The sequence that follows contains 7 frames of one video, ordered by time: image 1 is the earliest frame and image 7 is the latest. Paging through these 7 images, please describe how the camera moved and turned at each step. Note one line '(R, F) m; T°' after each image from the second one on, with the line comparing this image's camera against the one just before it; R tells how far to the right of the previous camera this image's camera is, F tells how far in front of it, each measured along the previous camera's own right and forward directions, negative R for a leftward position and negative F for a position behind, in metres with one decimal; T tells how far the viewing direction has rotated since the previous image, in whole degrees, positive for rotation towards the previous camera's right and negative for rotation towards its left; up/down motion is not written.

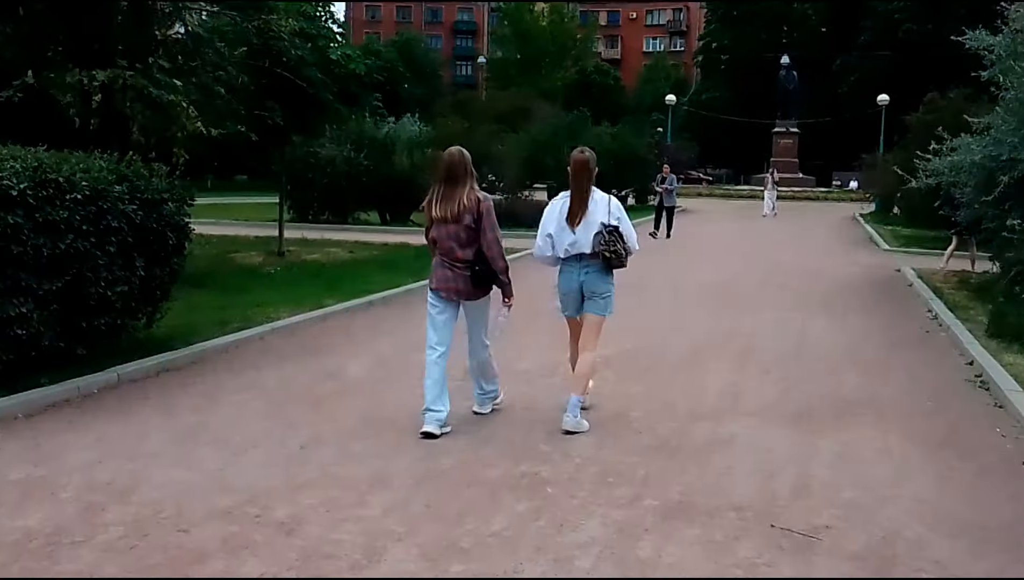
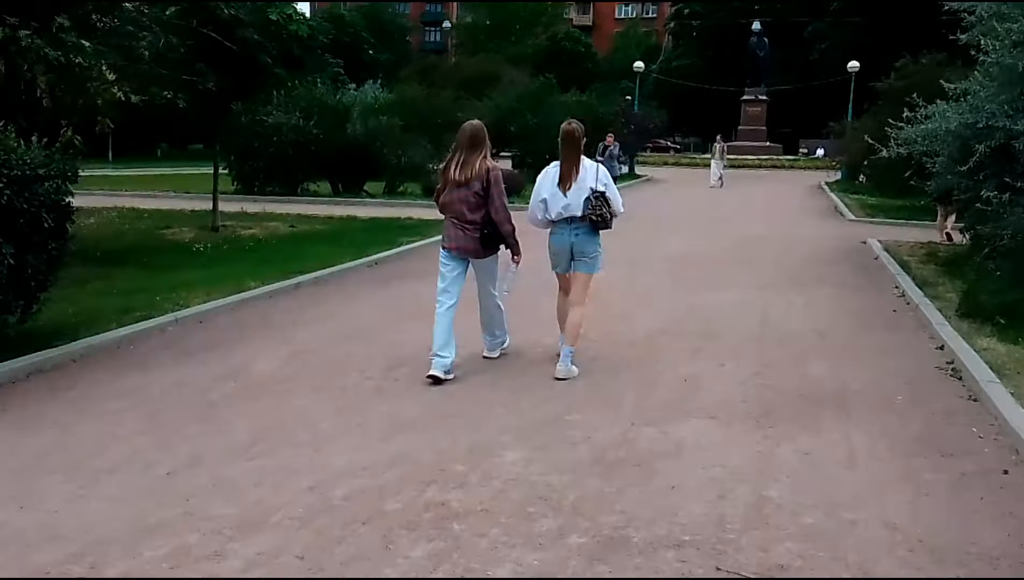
(+0.2, +0.7) m; +1°
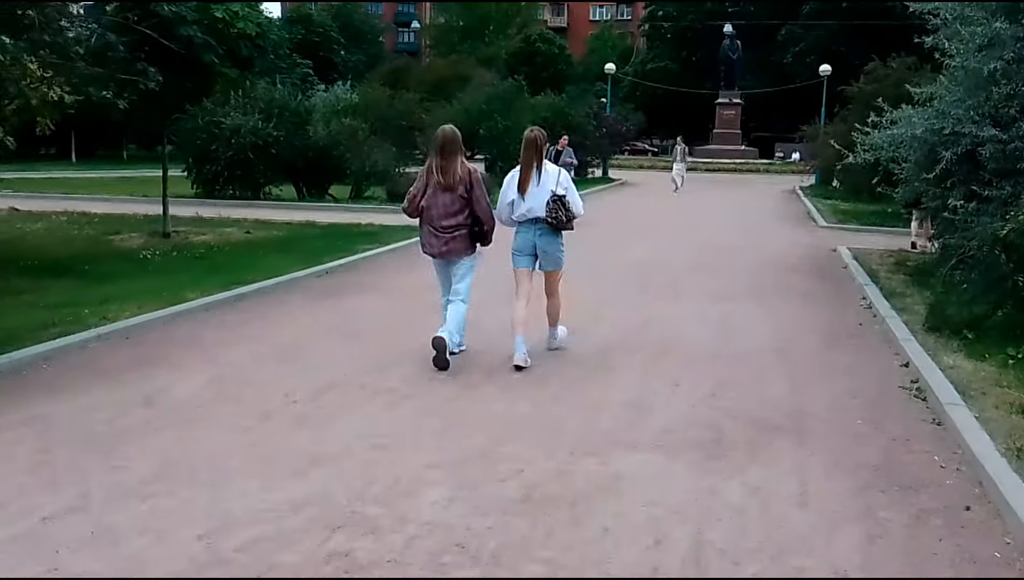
(+0.2, +0.4) m; +1°
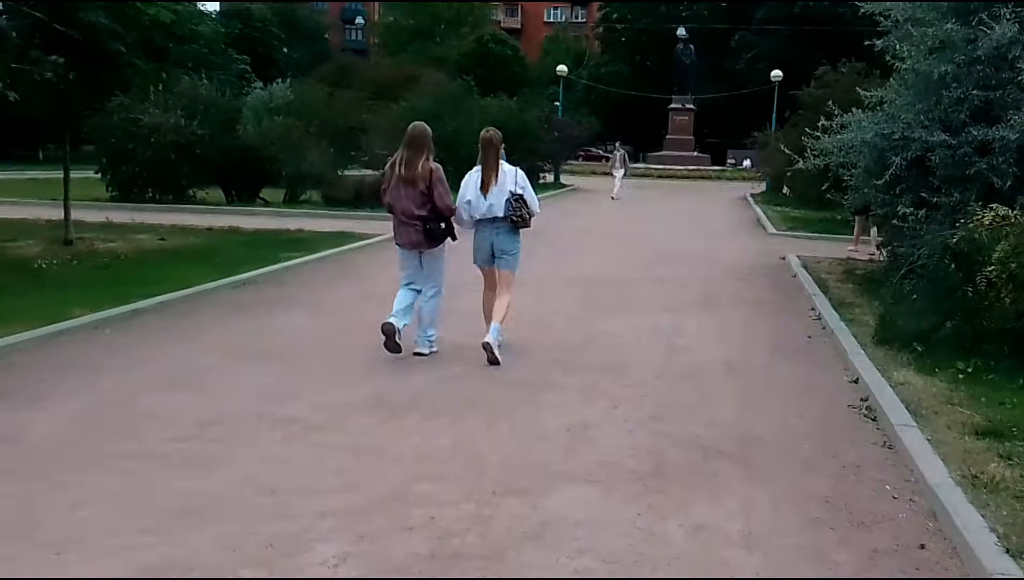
(+0.2, +0.5) m; +2°
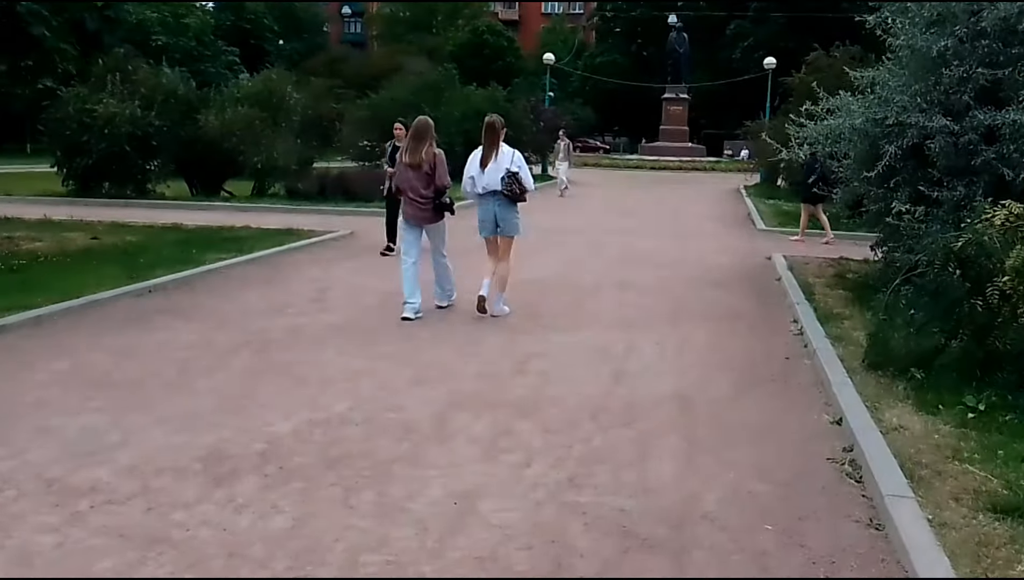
(+0.5, +1.5) m; 0°
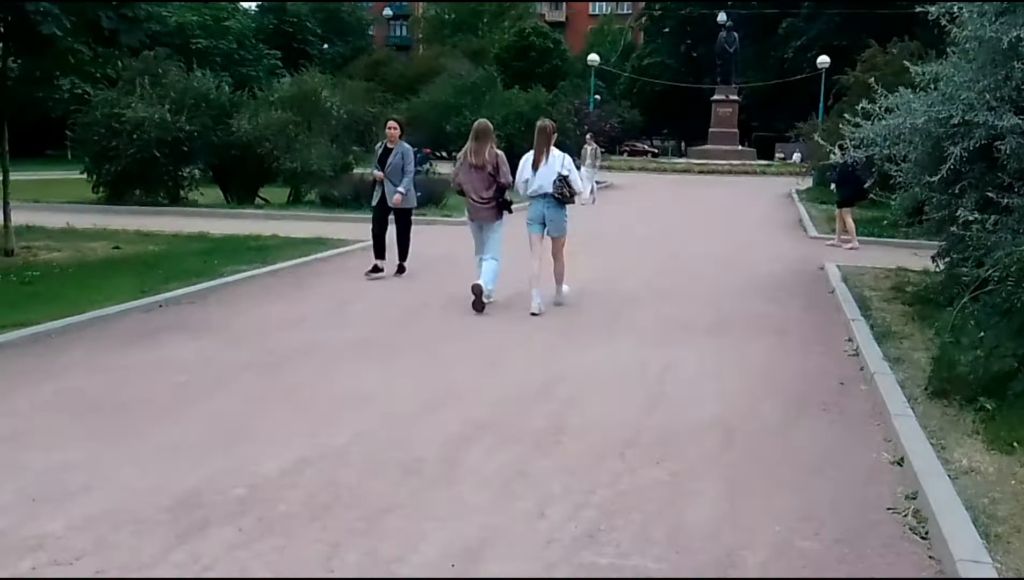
(+0.2, +0.7) m; -2°
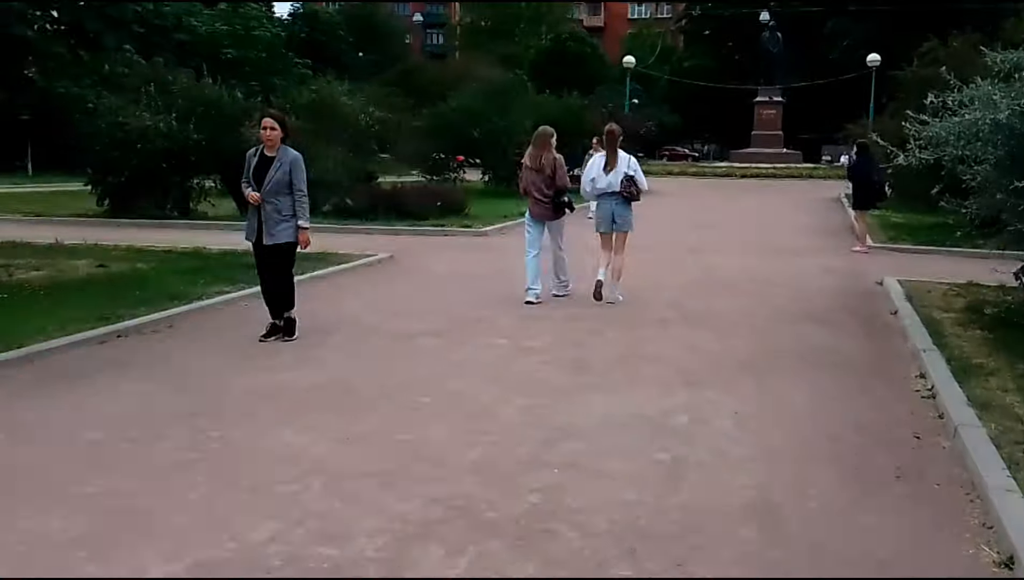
(+0.3, +1.4) m; -2°
